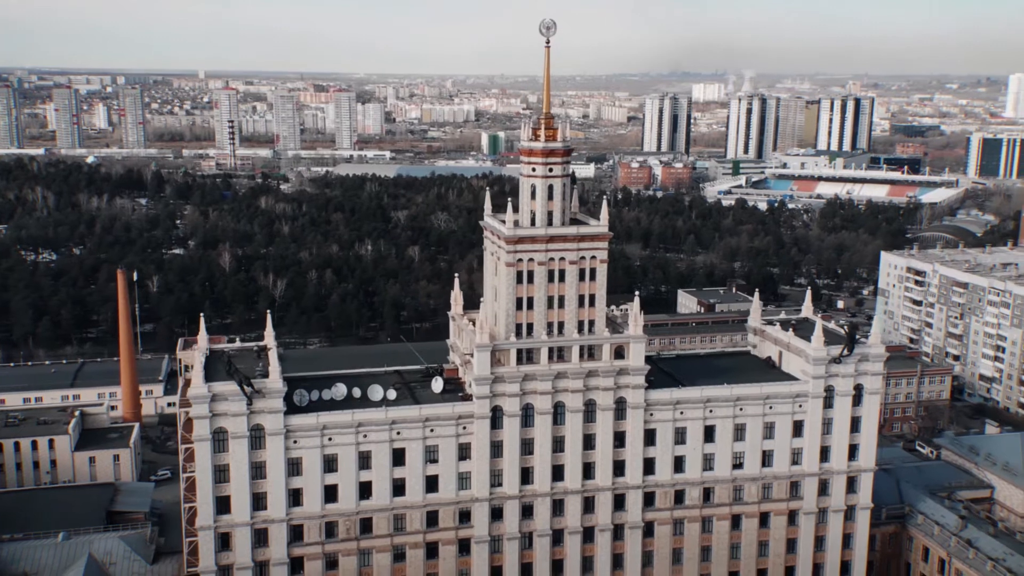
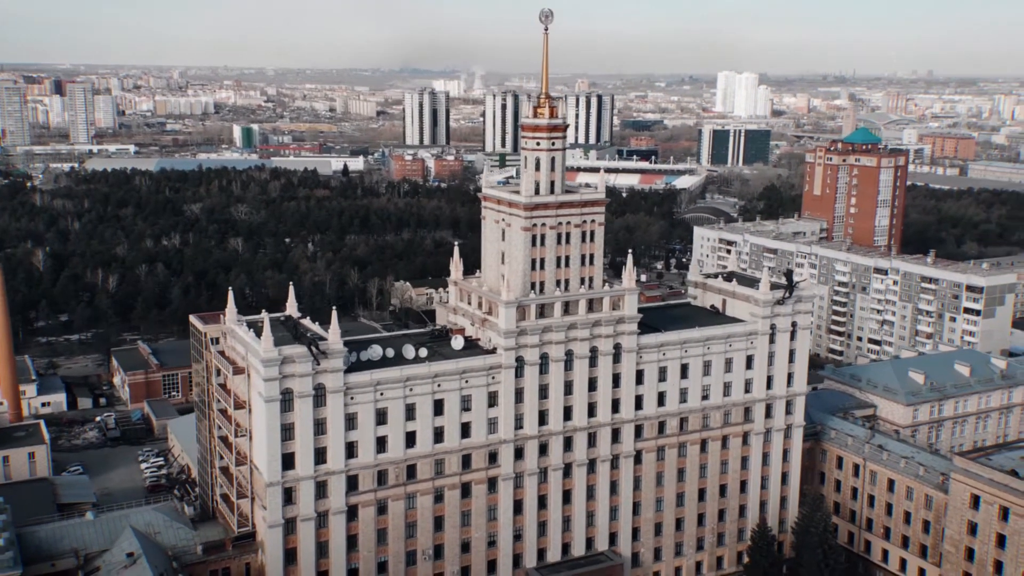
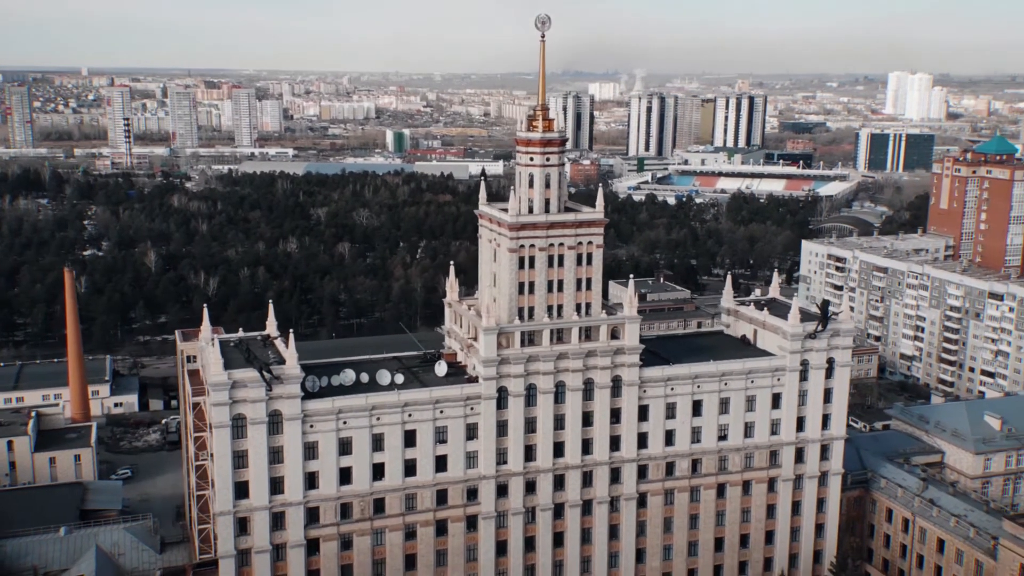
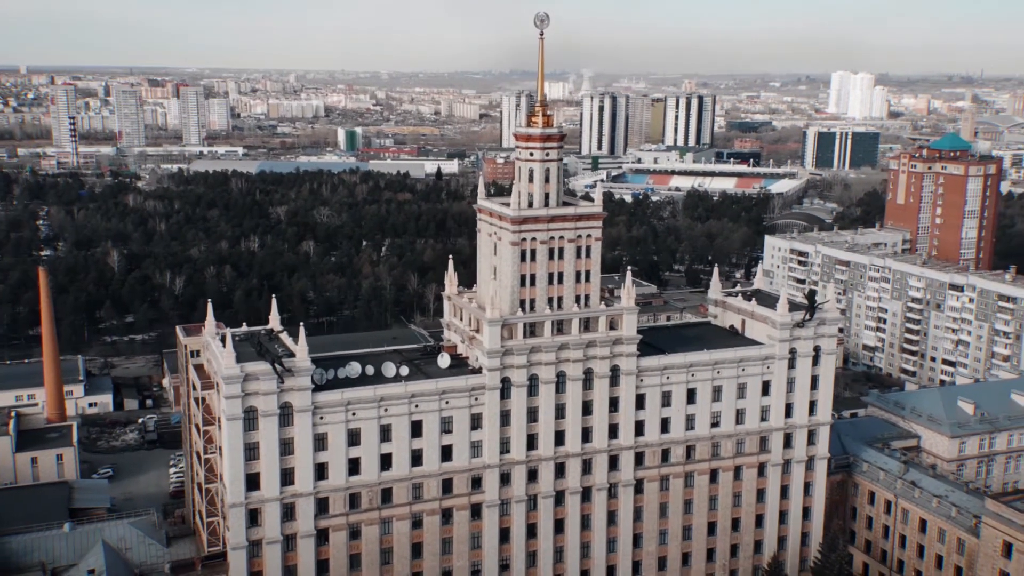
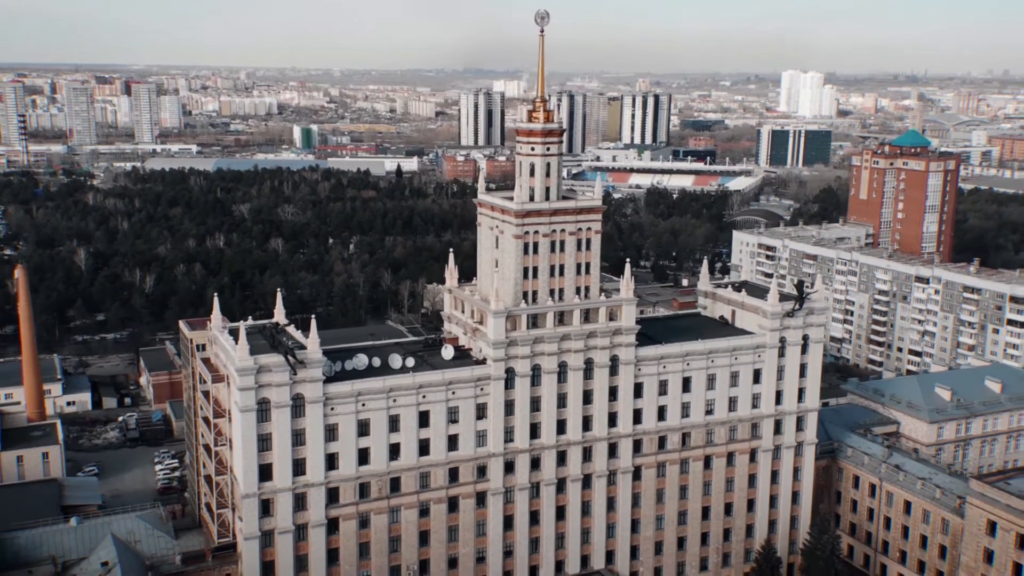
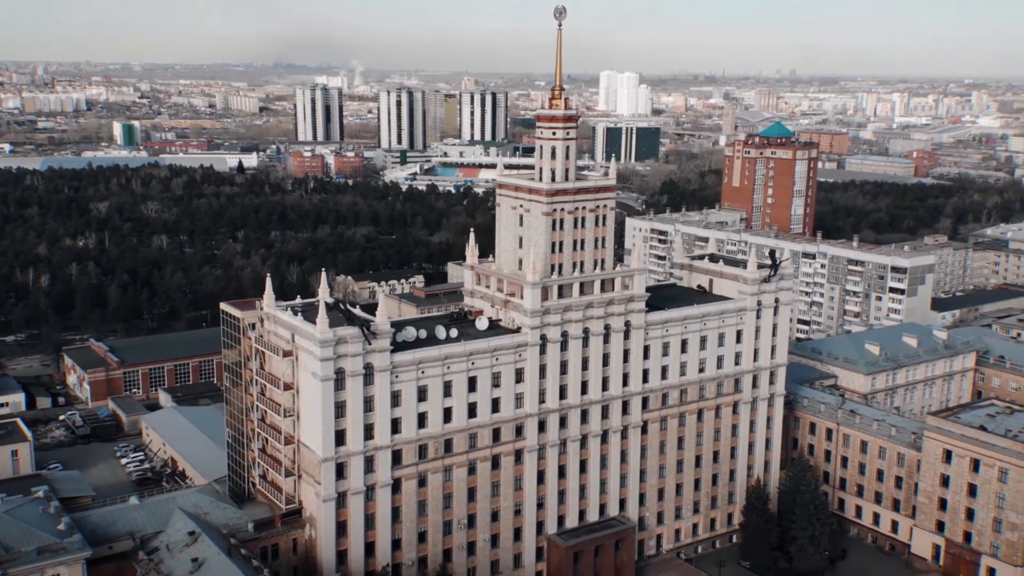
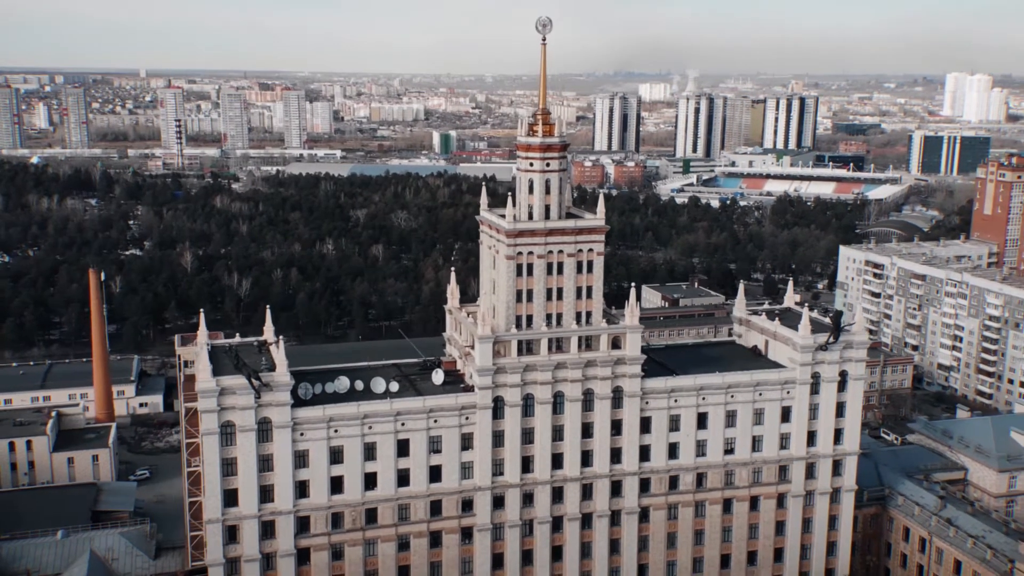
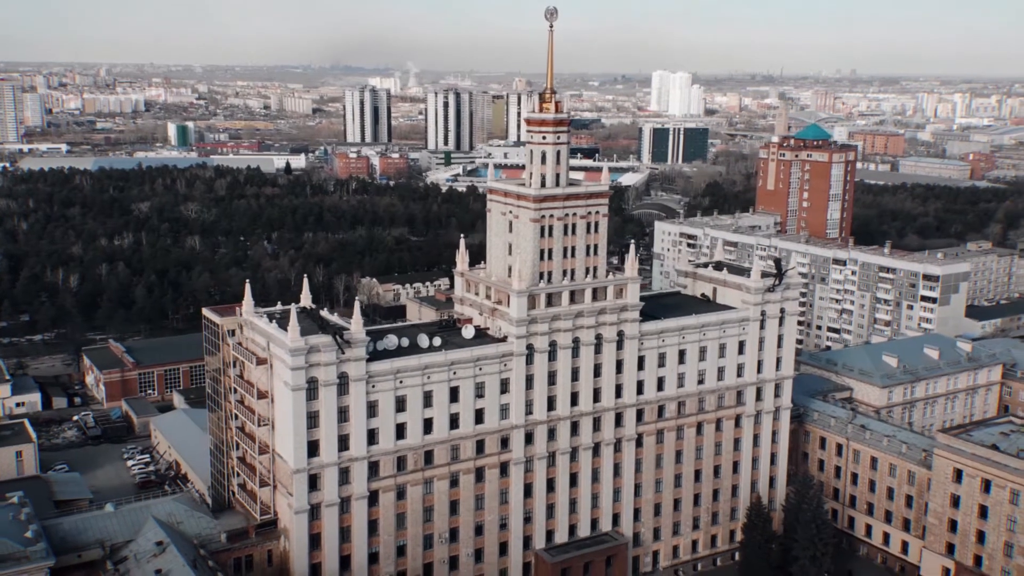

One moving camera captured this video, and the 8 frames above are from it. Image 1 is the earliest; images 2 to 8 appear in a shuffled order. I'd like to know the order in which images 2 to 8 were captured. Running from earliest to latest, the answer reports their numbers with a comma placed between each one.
7, 3, 4, 5, 2, 8, 6
